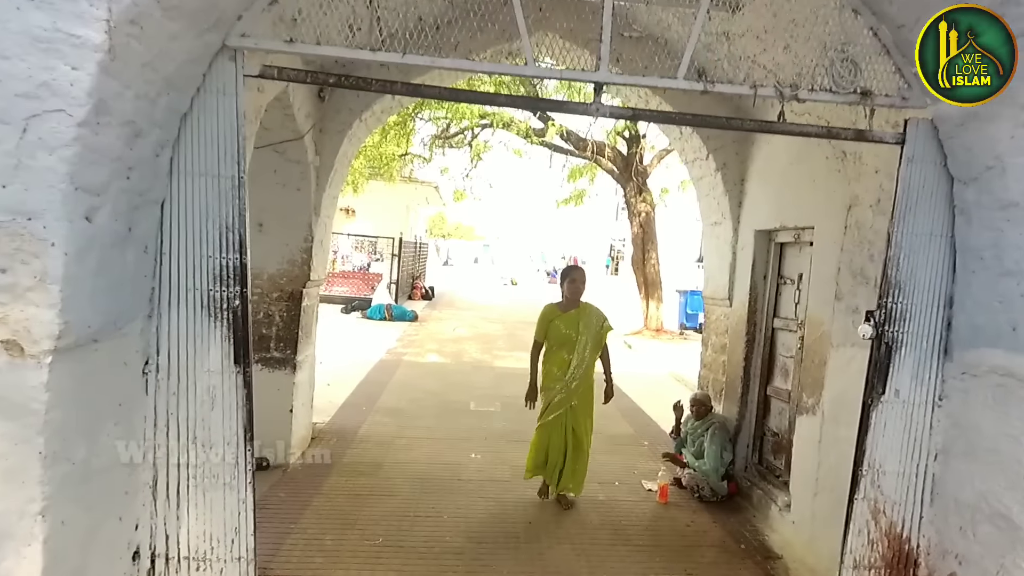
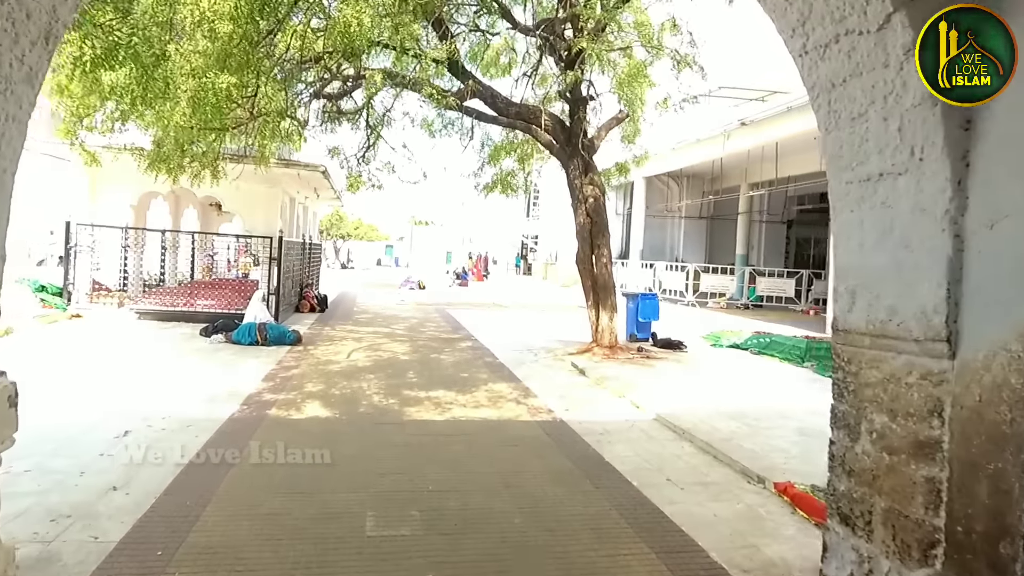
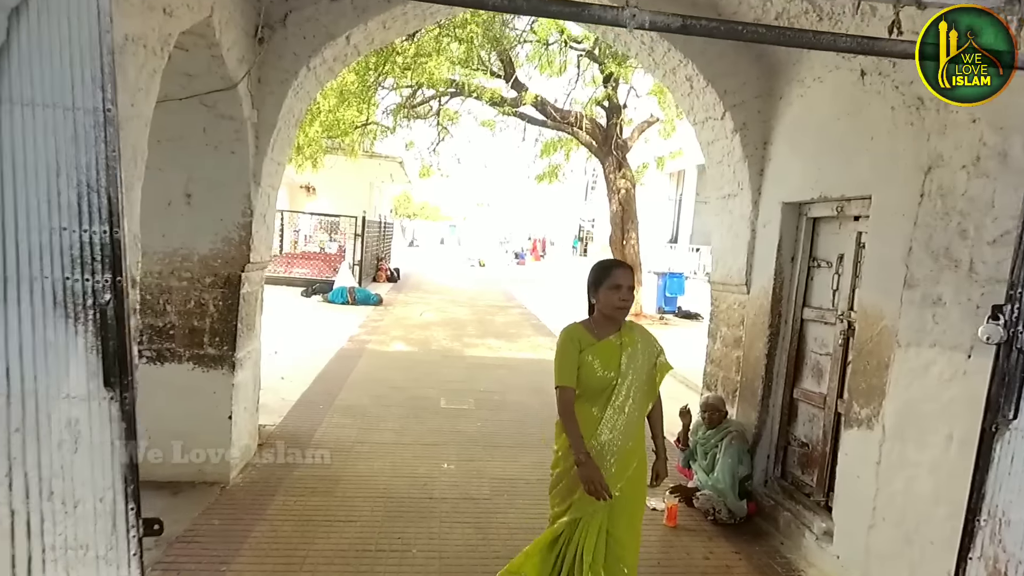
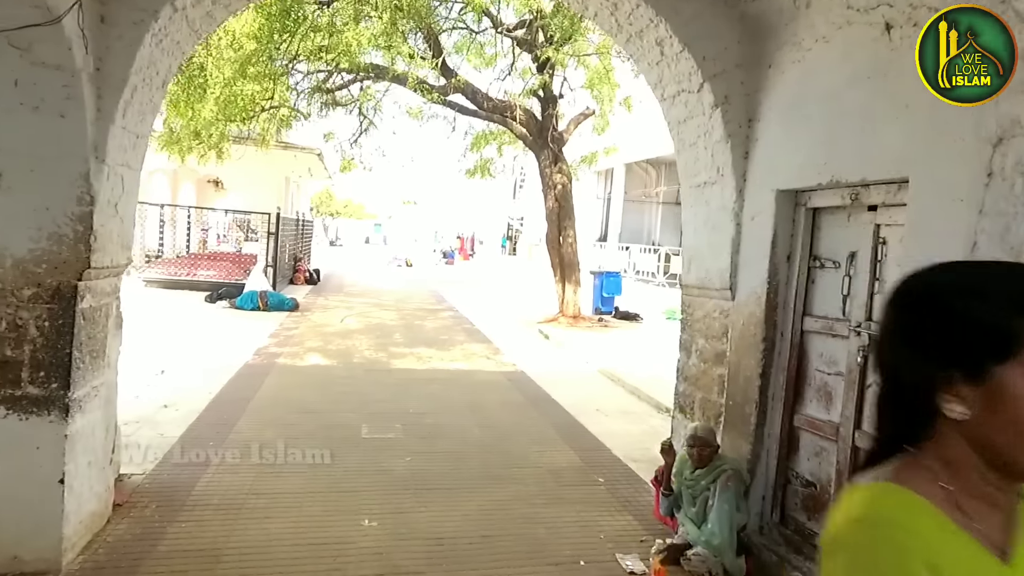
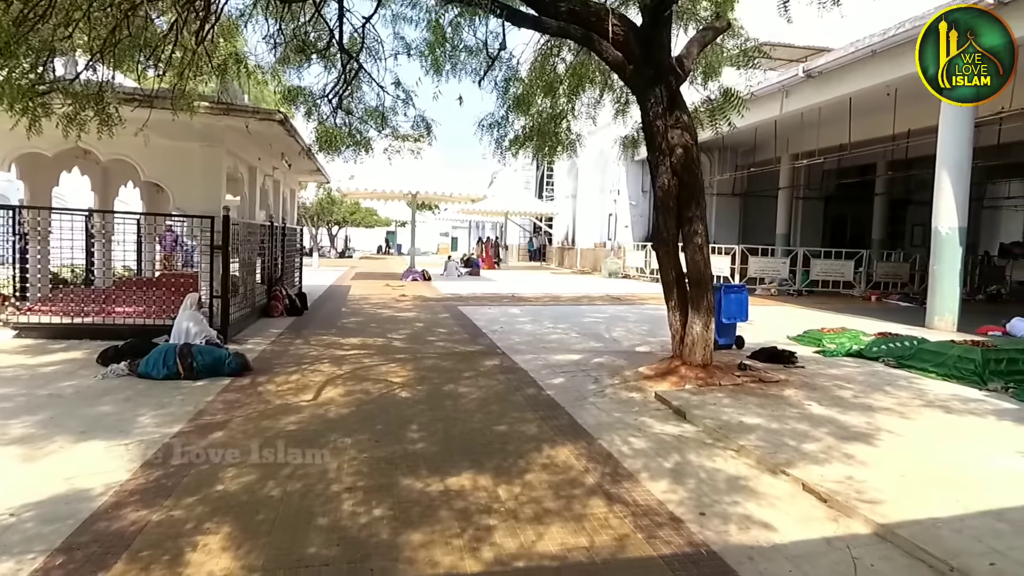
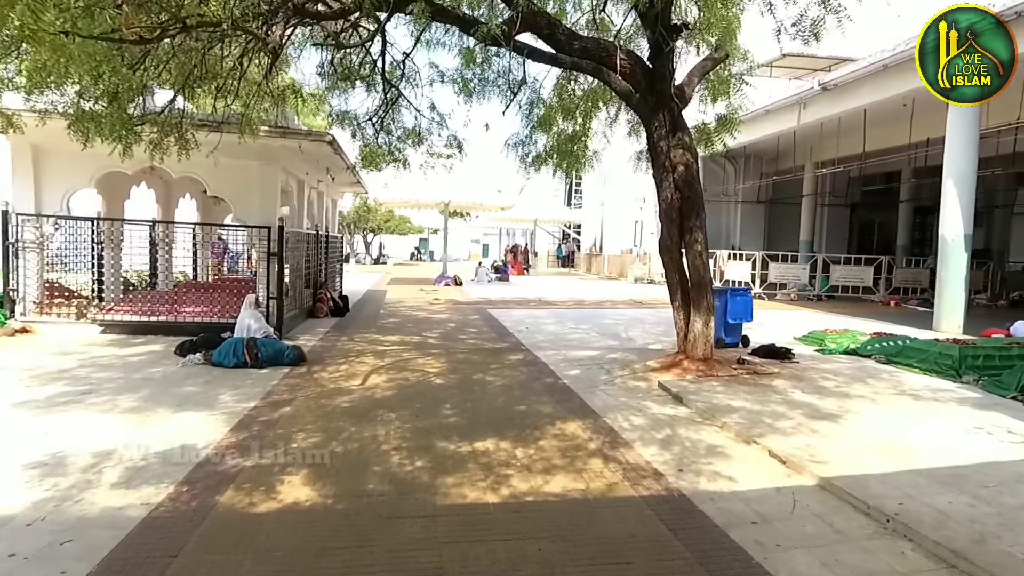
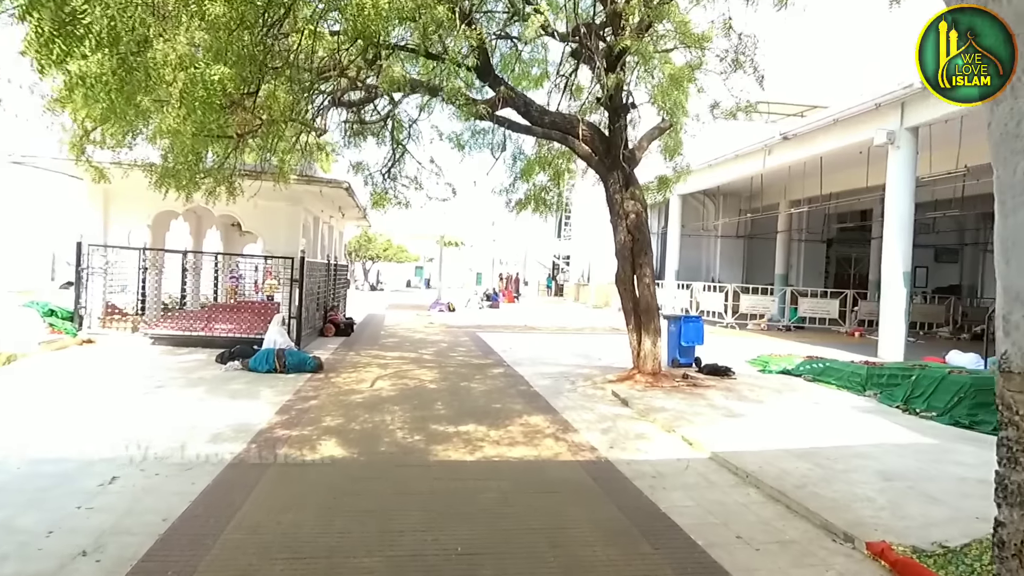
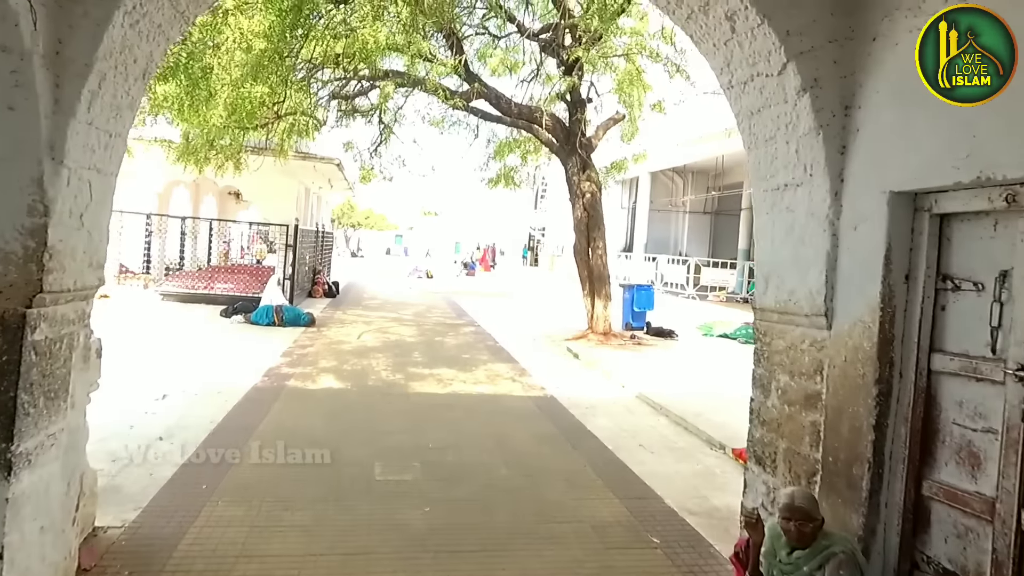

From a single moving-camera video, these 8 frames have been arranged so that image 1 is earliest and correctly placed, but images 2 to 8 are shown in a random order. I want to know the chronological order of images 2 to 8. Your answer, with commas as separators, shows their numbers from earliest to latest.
3, 4, 8, 2, 7, 6, 5
